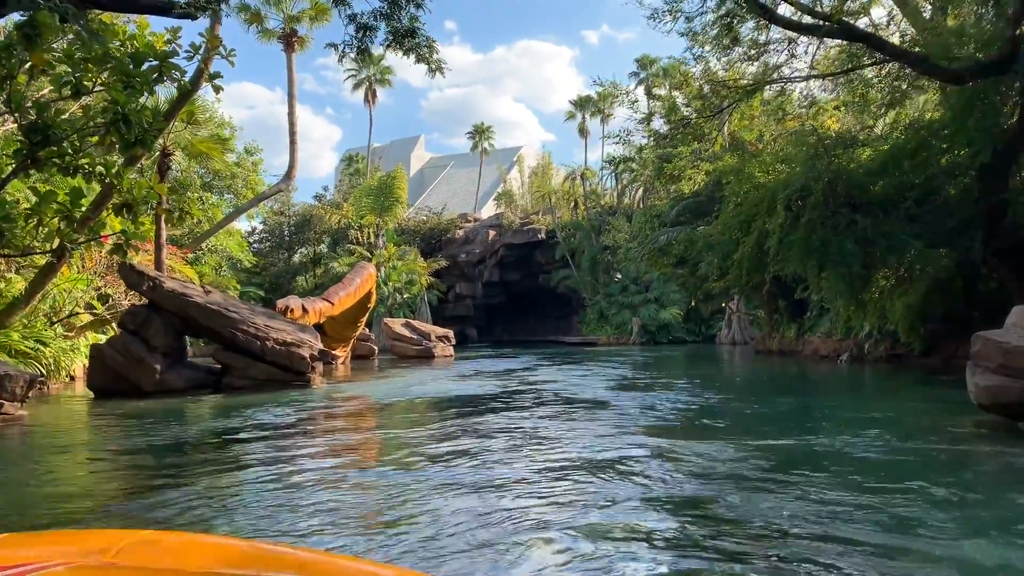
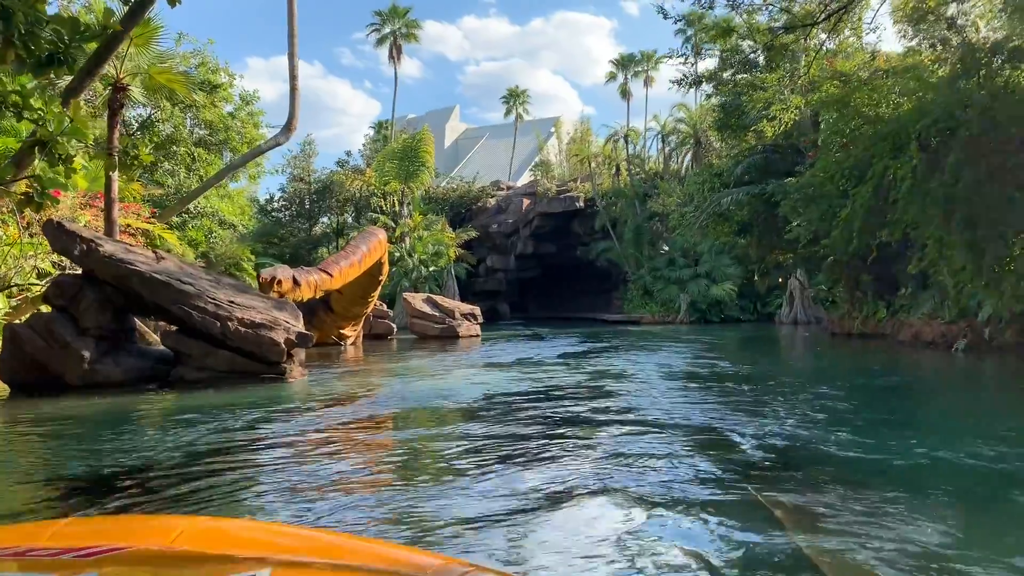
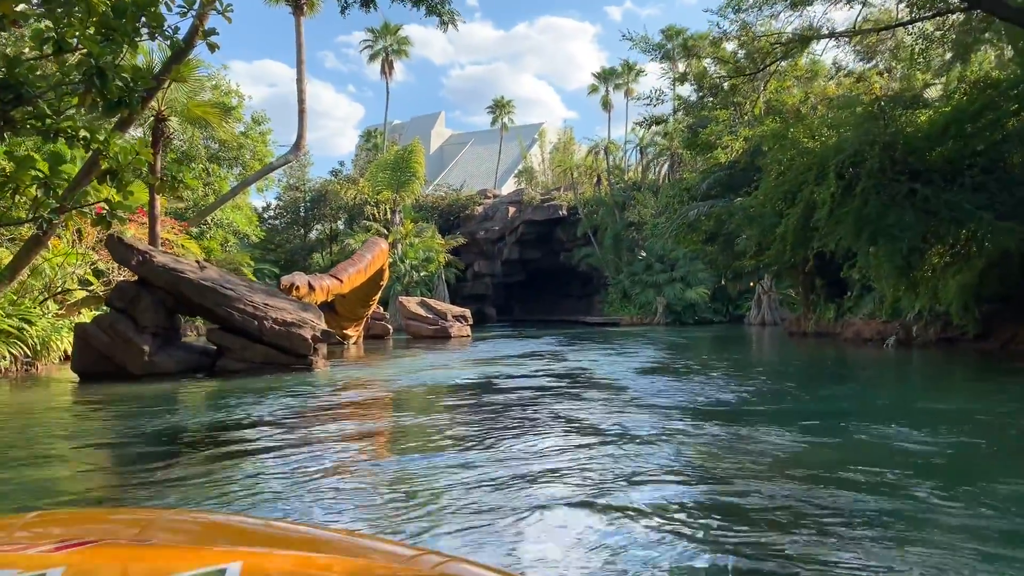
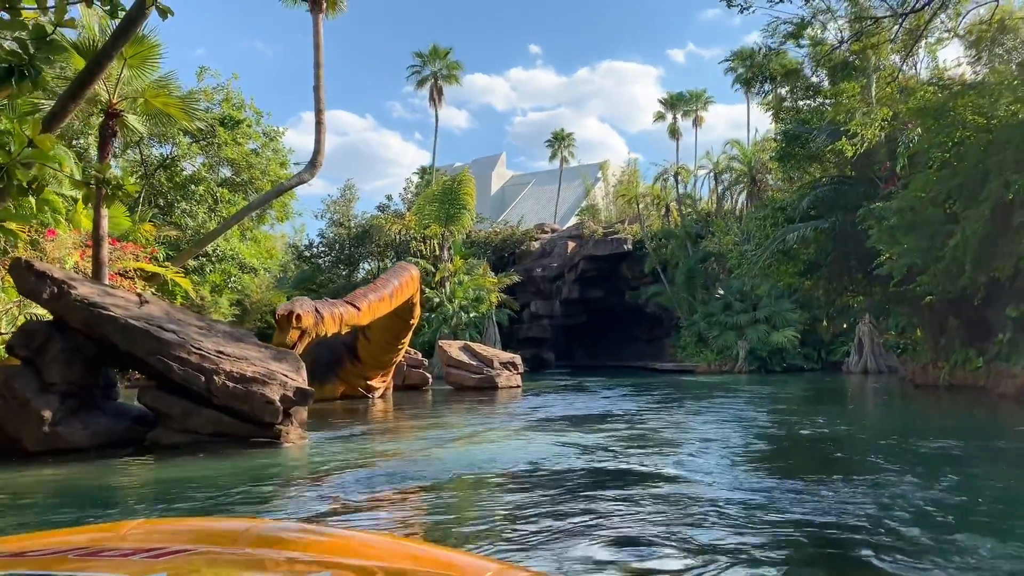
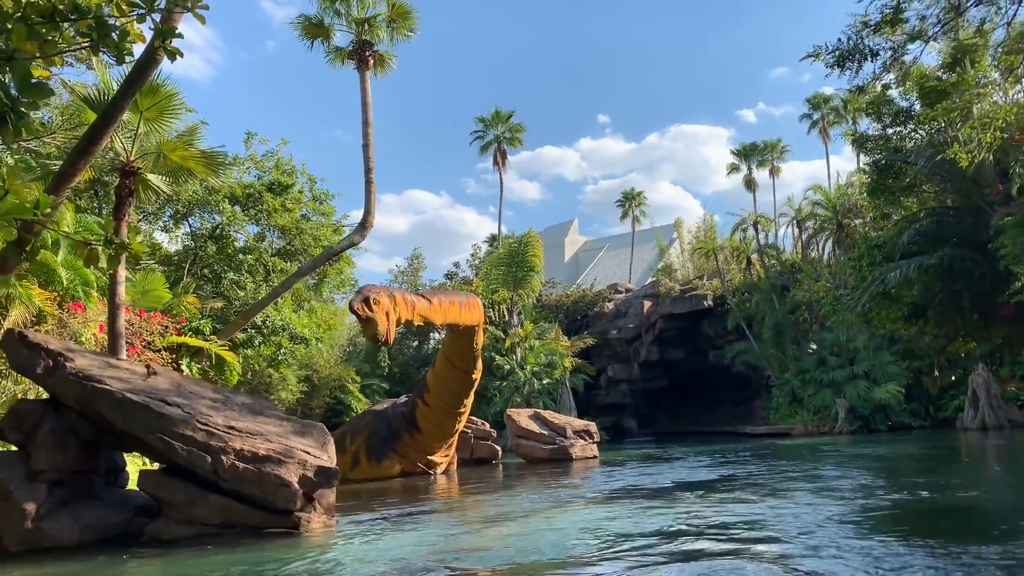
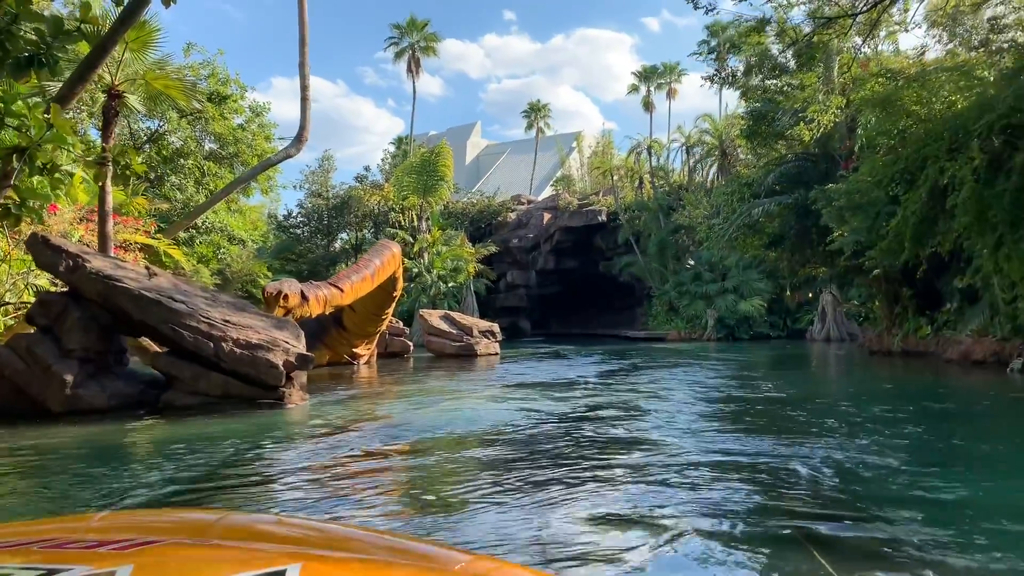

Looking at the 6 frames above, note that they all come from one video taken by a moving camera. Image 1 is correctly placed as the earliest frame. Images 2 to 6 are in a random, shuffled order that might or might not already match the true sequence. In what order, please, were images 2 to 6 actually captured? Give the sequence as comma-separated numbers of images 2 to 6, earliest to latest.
3, 2, 6, 4, 5
